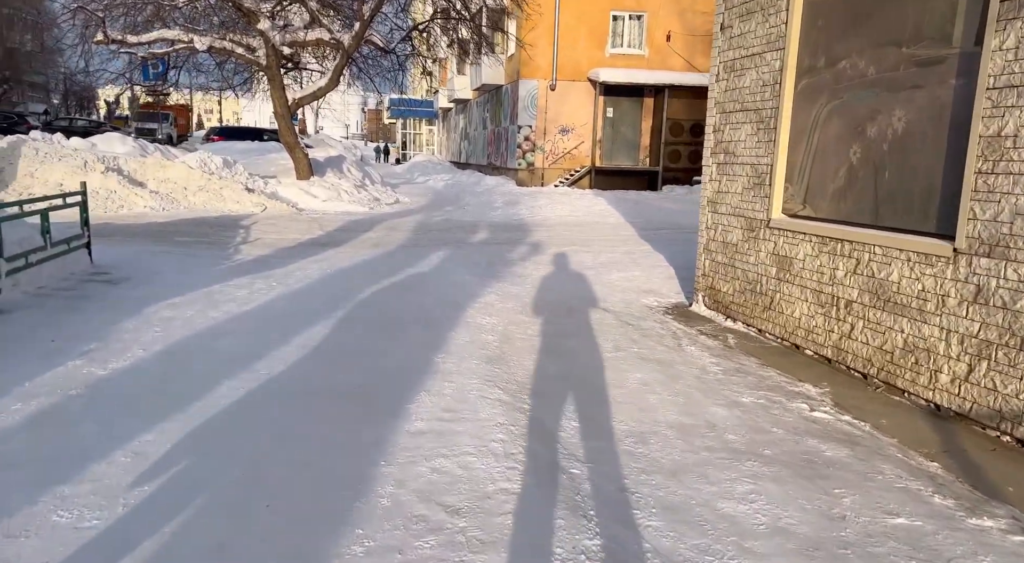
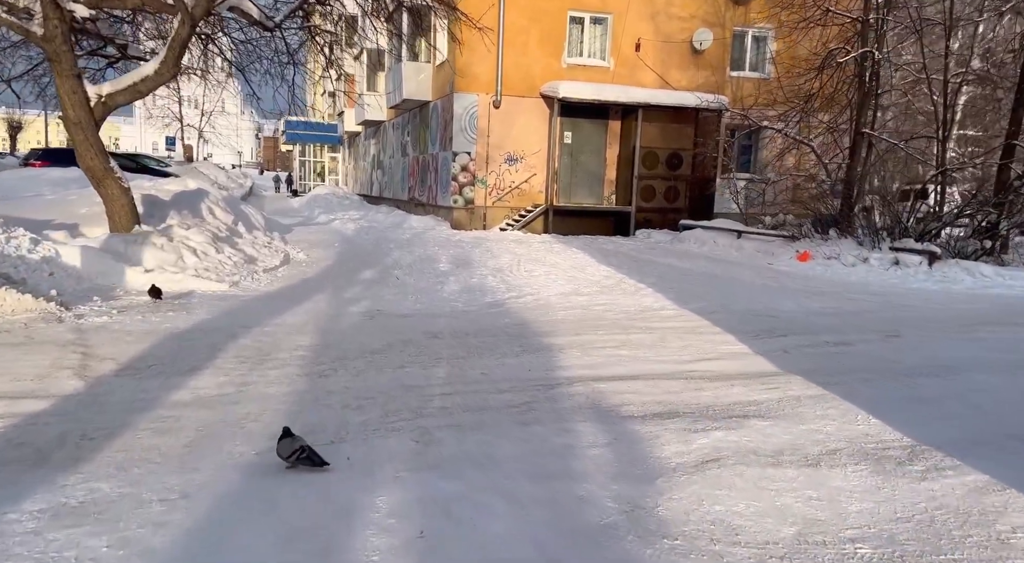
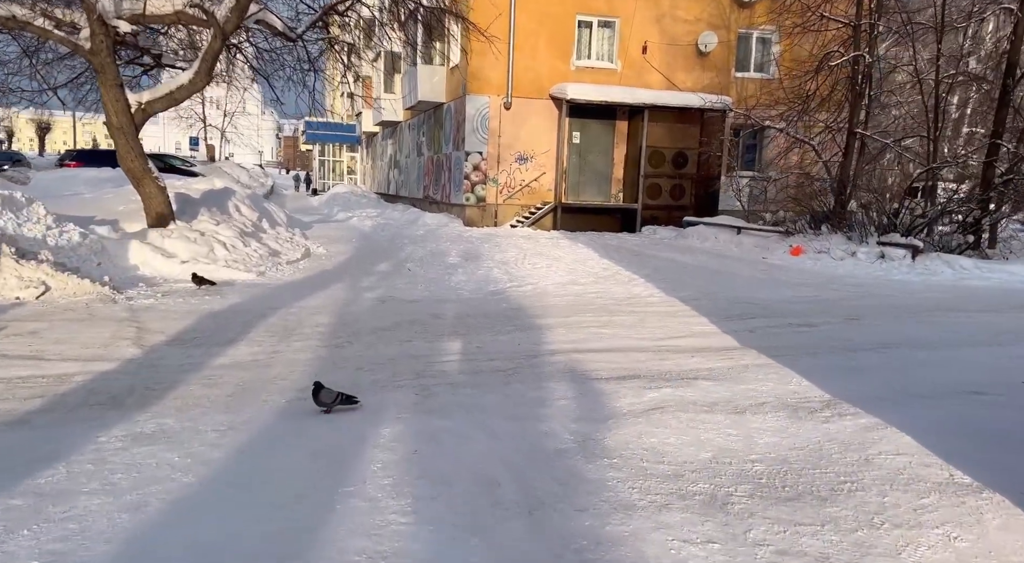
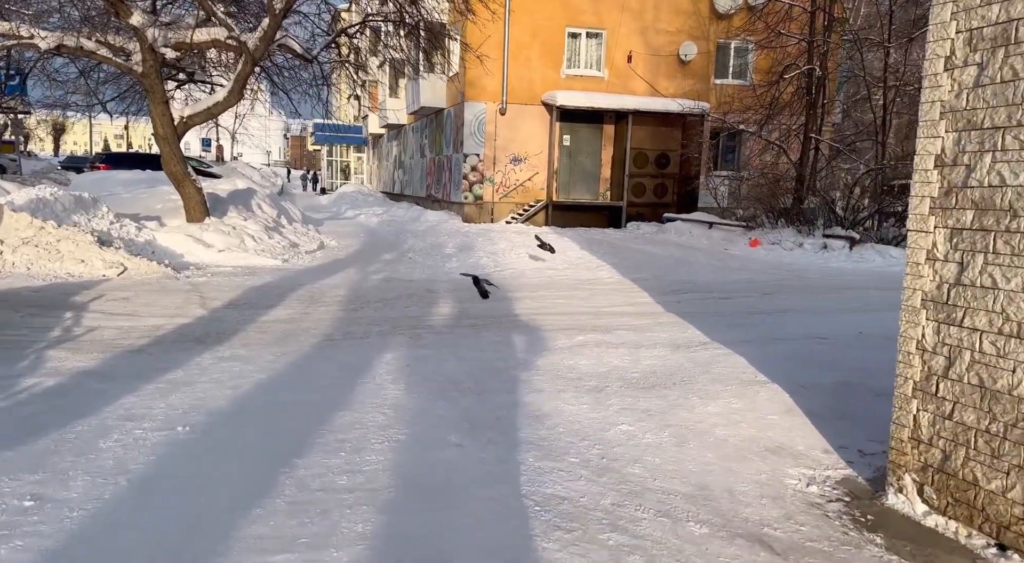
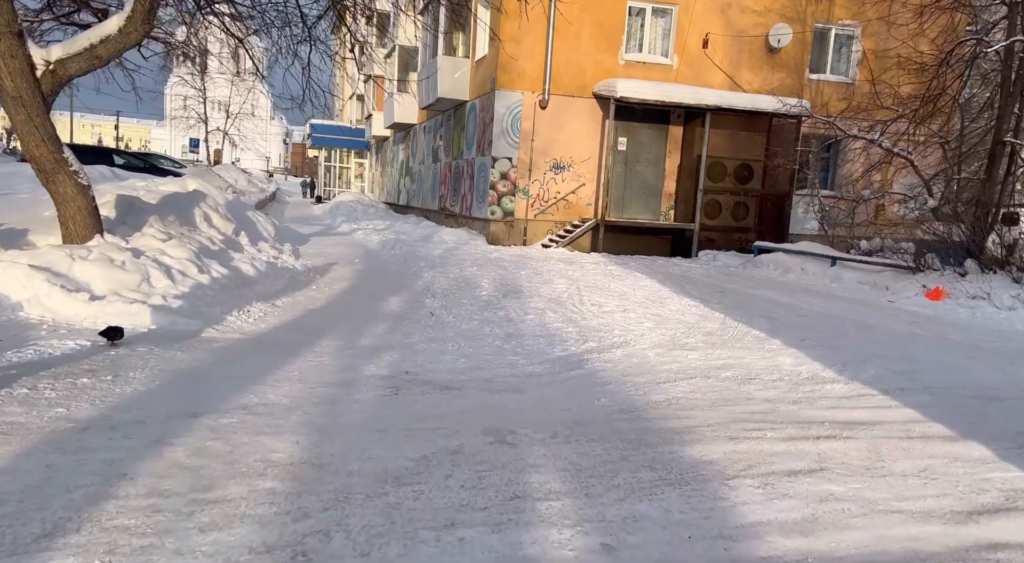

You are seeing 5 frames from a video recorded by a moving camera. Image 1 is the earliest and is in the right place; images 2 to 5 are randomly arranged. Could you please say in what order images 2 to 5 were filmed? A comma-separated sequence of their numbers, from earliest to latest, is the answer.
4, 3, 2, 5
